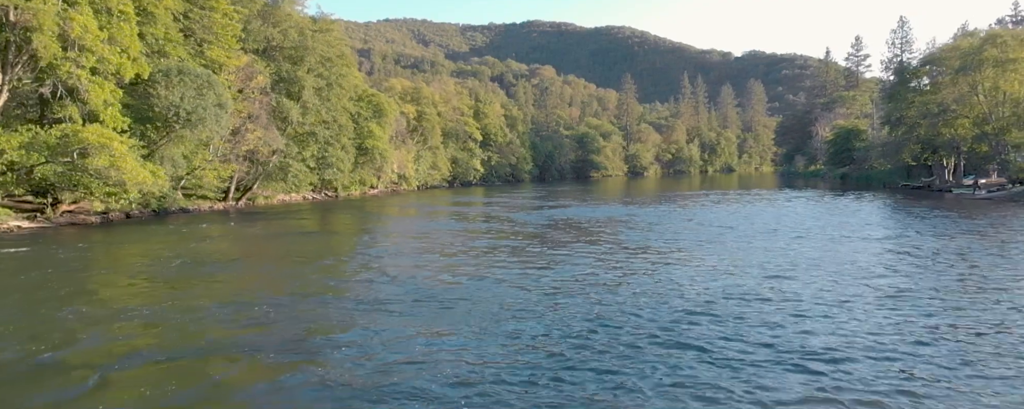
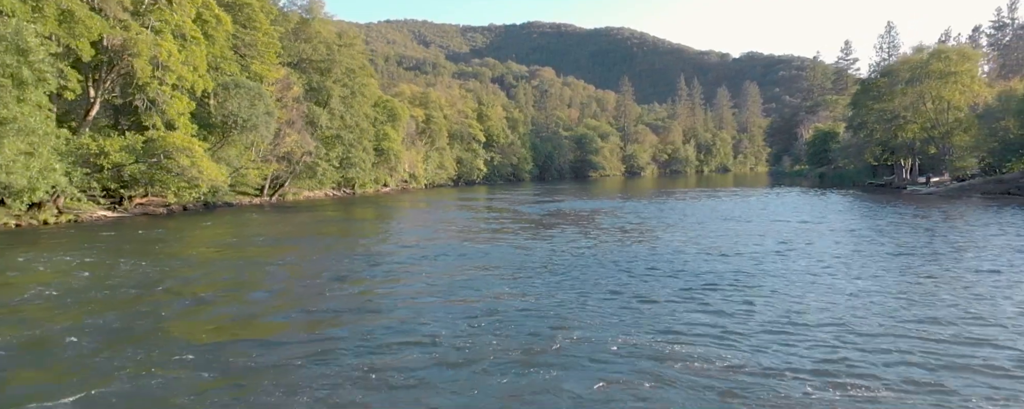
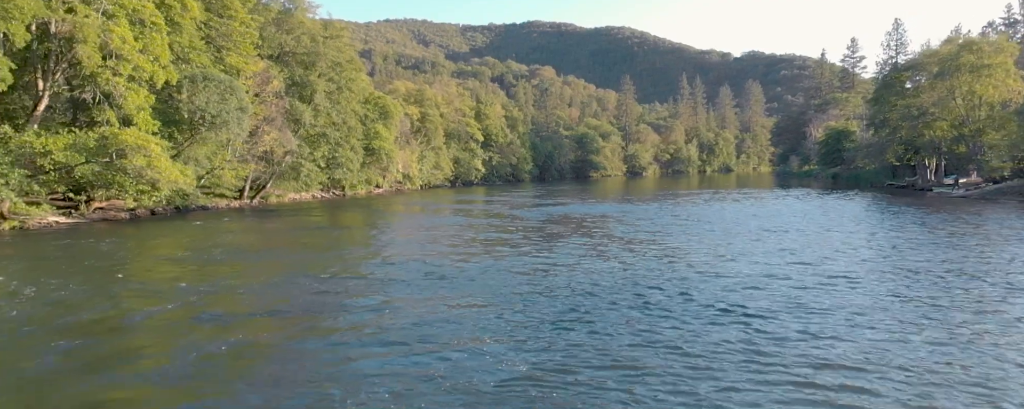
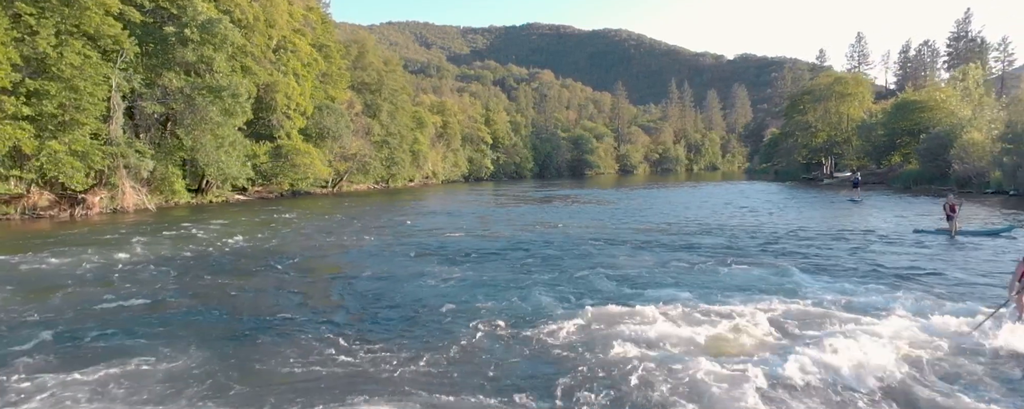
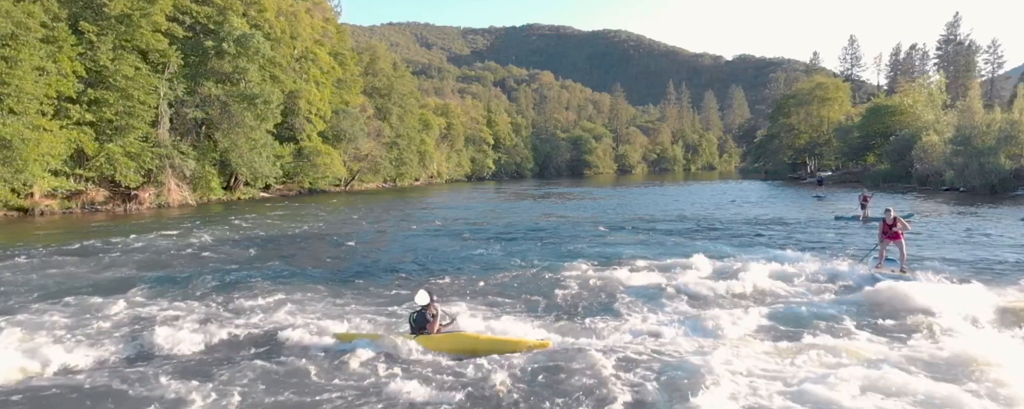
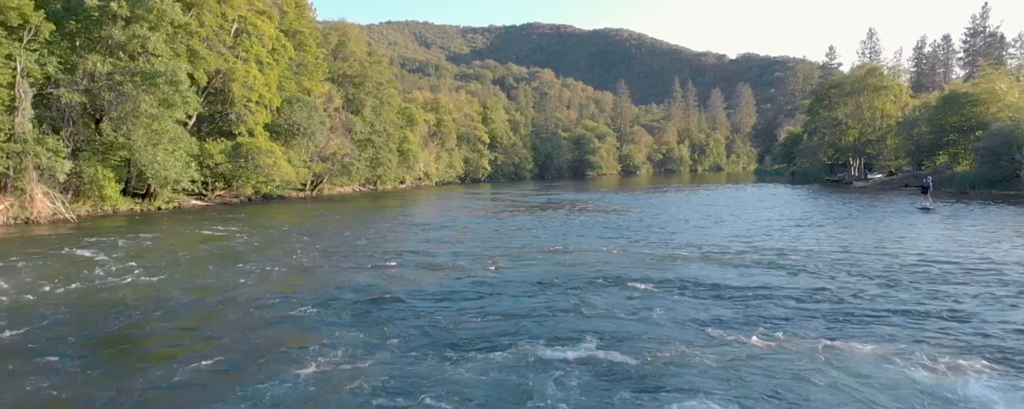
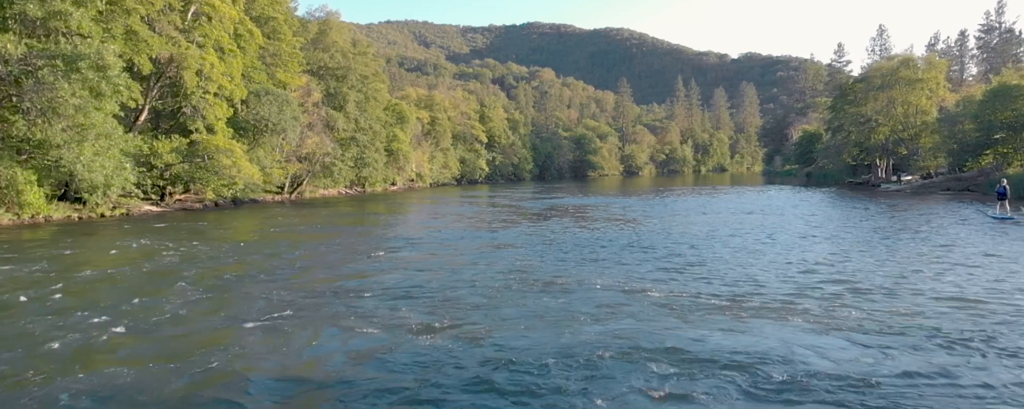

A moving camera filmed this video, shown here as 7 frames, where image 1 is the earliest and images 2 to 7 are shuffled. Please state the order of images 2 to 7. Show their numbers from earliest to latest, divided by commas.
3, 2, 7, 6, 4, 5
